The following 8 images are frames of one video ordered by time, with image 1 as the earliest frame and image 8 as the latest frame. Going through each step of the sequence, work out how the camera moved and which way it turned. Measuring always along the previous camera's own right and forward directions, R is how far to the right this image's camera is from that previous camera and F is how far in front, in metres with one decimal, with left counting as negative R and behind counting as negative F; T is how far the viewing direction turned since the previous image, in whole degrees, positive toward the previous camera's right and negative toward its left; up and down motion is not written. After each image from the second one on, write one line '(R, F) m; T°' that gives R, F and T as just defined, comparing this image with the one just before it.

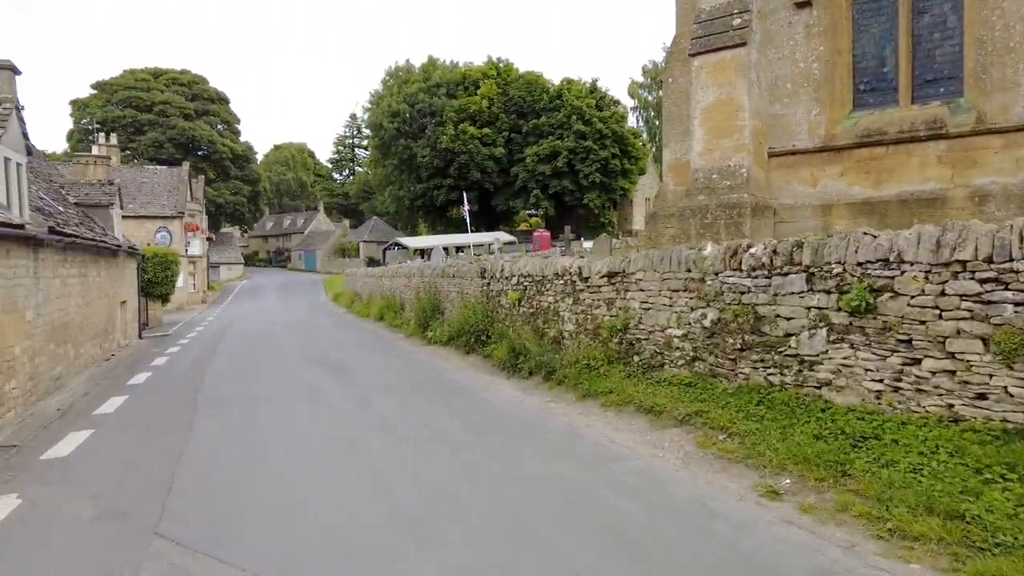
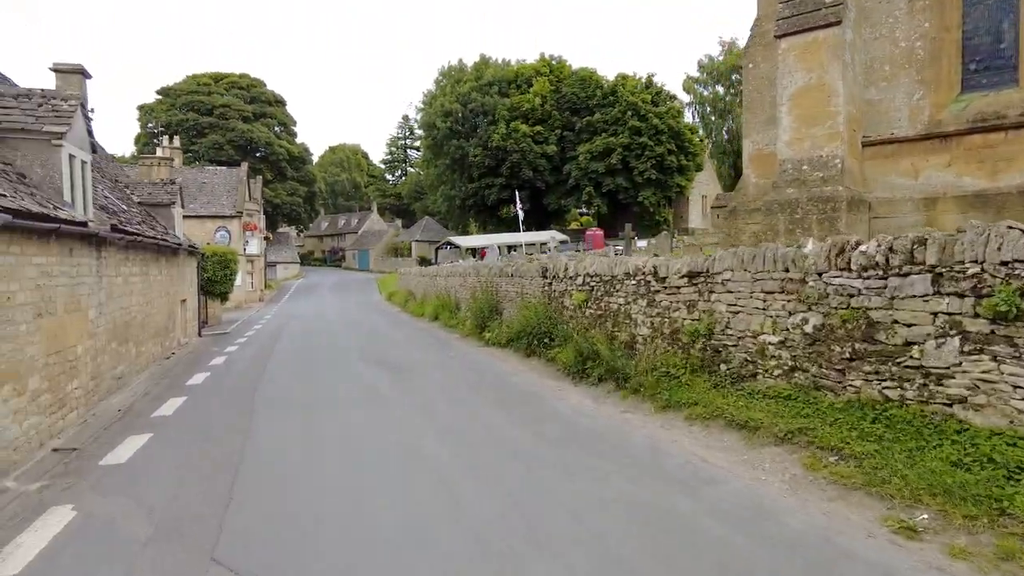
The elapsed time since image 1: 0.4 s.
(-0.3, +0.6) m; -4°
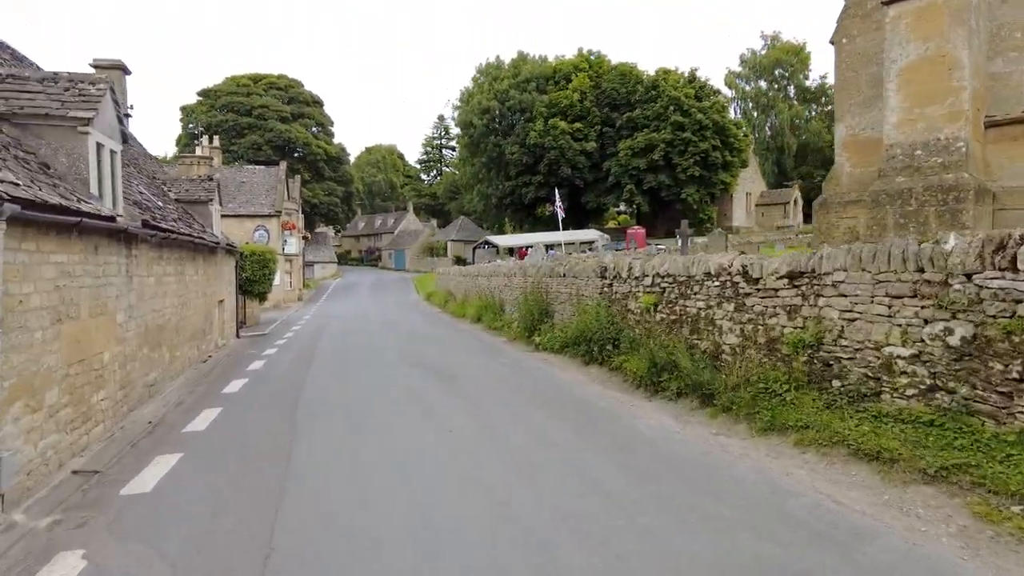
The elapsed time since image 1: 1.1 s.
(-0.4, +1.0) m; -3°
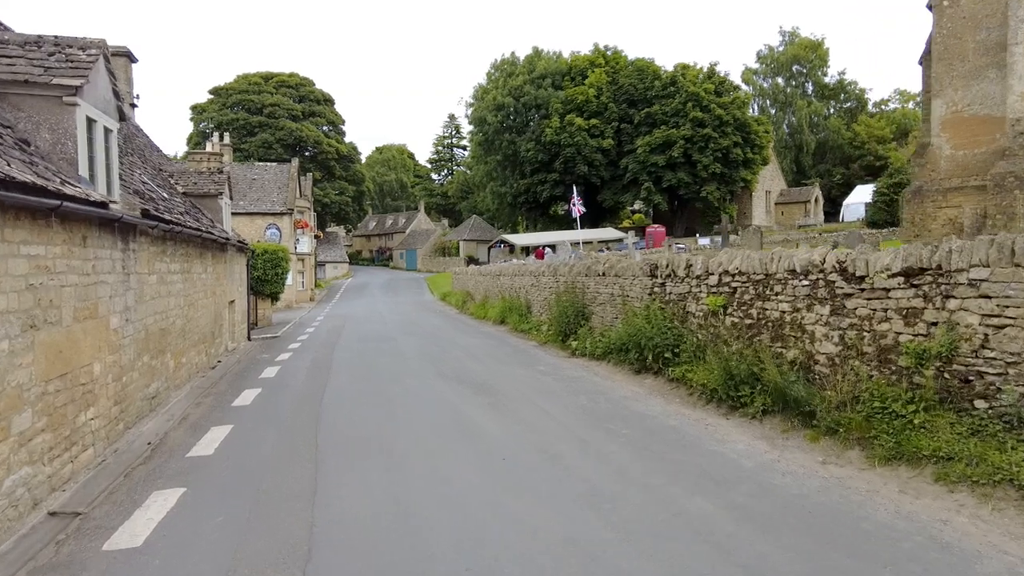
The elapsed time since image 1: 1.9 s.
(-0.5, +1.2) m; -1°
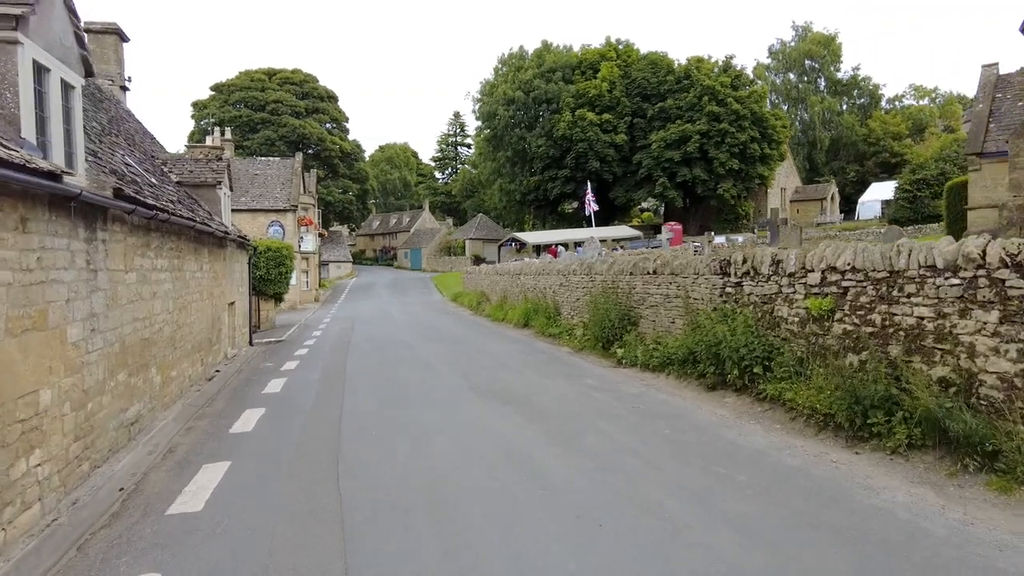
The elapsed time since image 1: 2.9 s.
(-0.7, +1.7) m; 0°
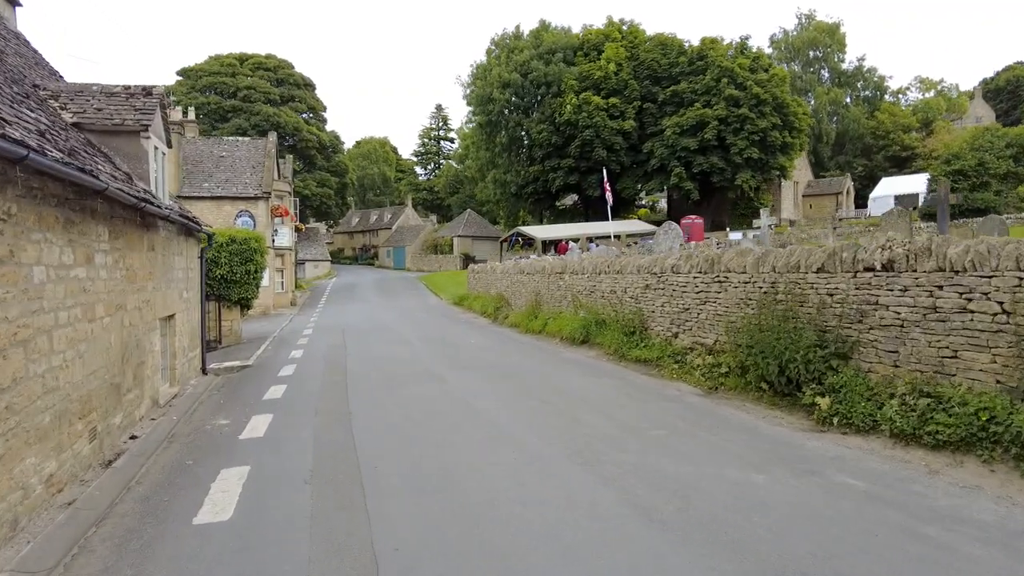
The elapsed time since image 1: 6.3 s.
(-1.7, +5.3) m; +2°
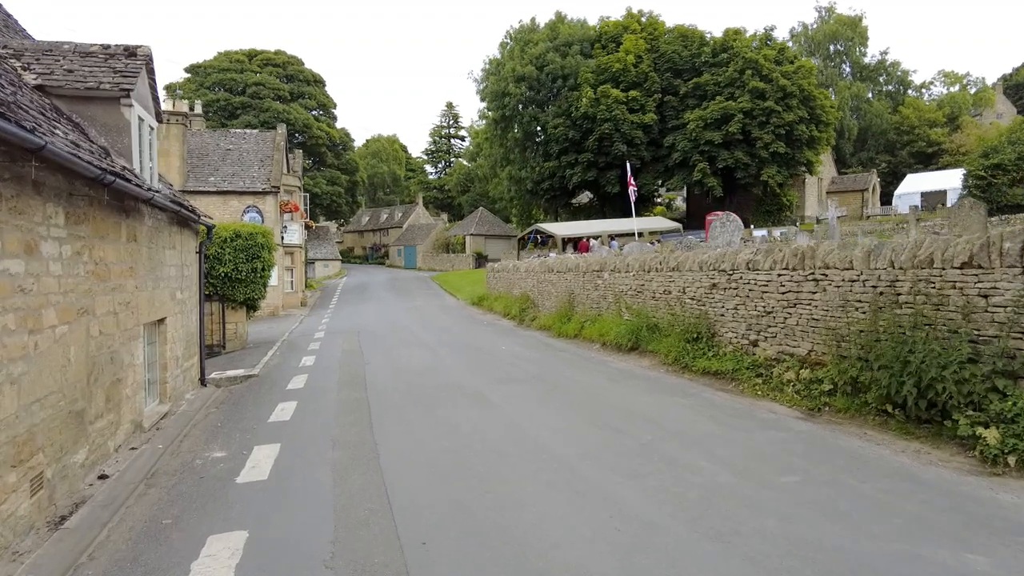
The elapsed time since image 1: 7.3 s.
(-0.6, +1.7) m; -1°
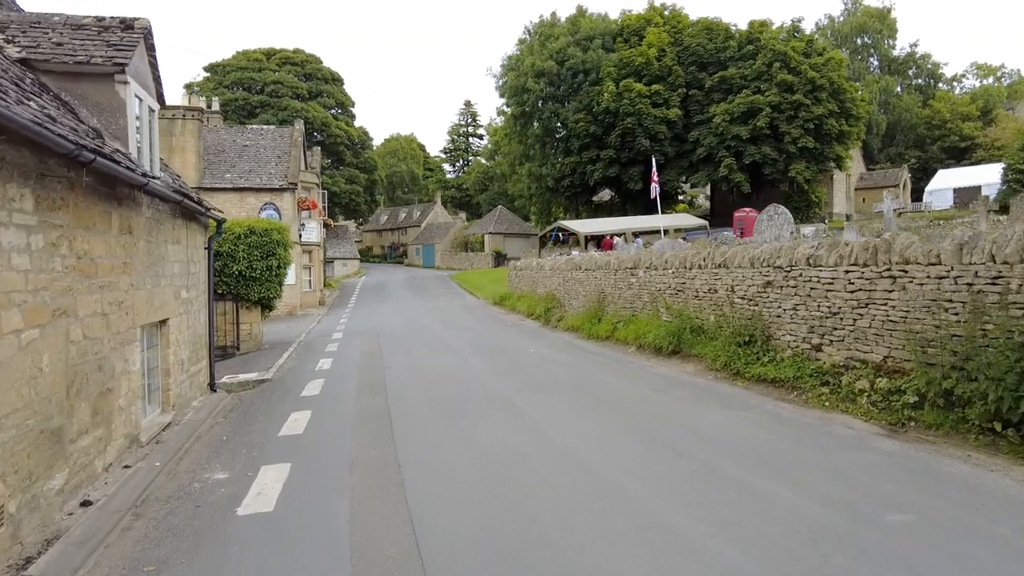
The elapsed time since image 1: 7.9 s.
(-0.2, +0.9) m; -2°
